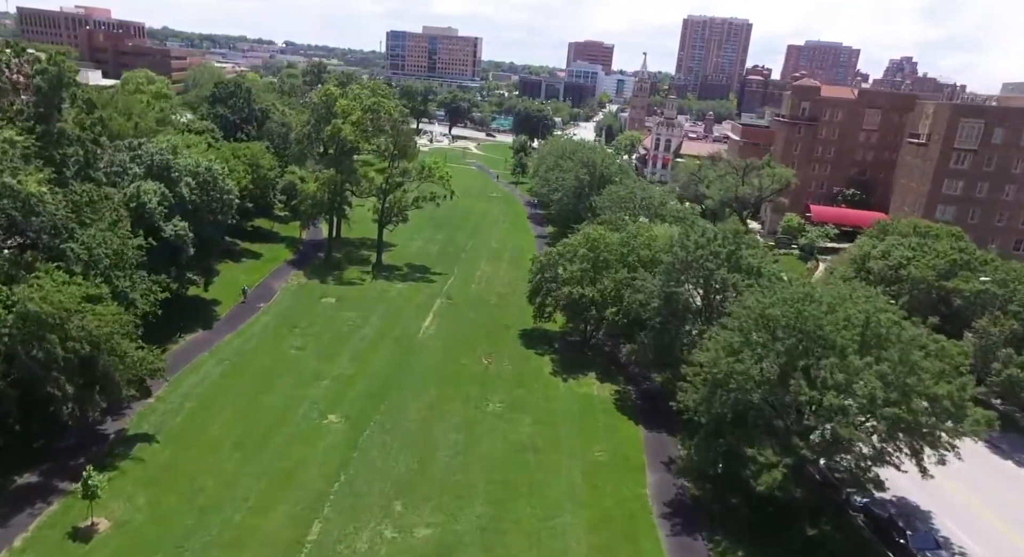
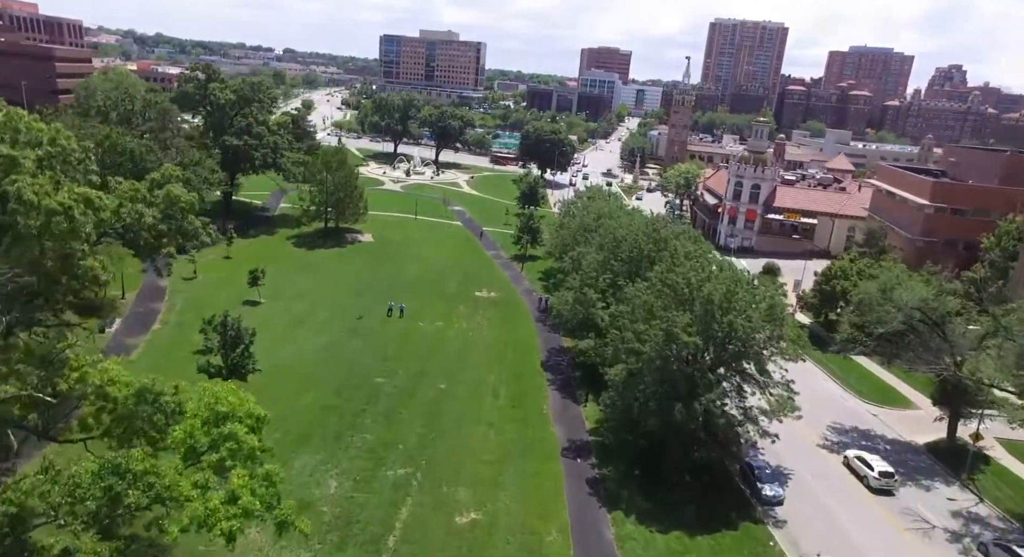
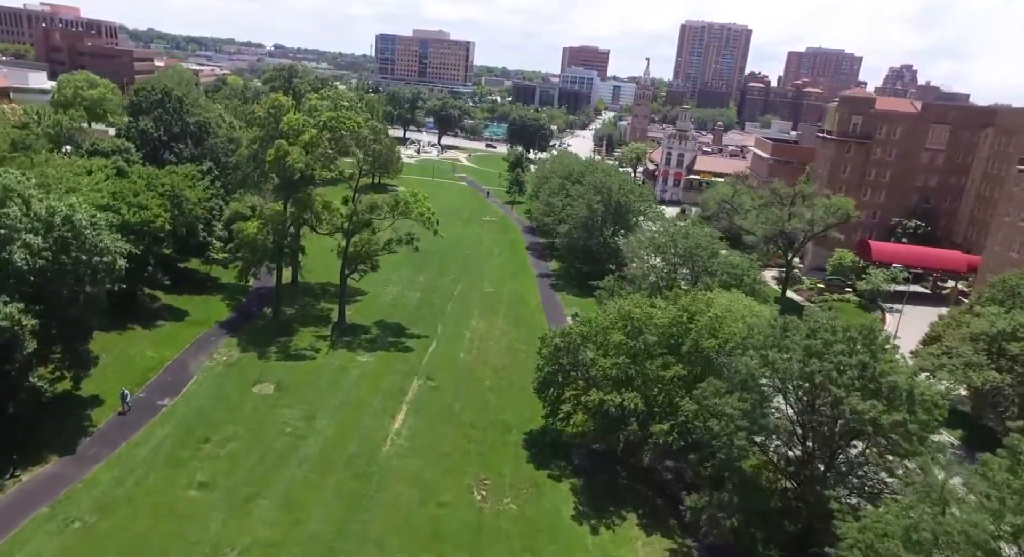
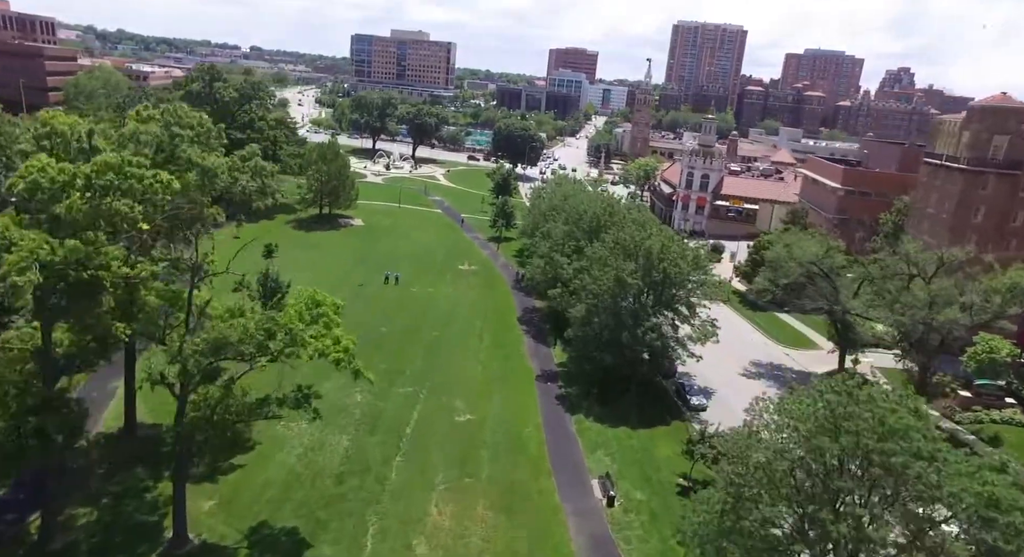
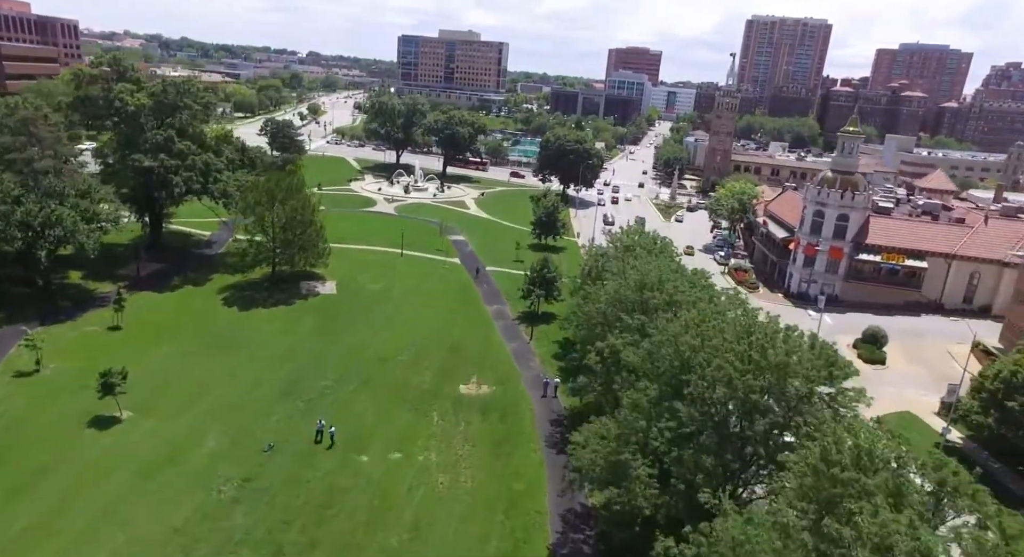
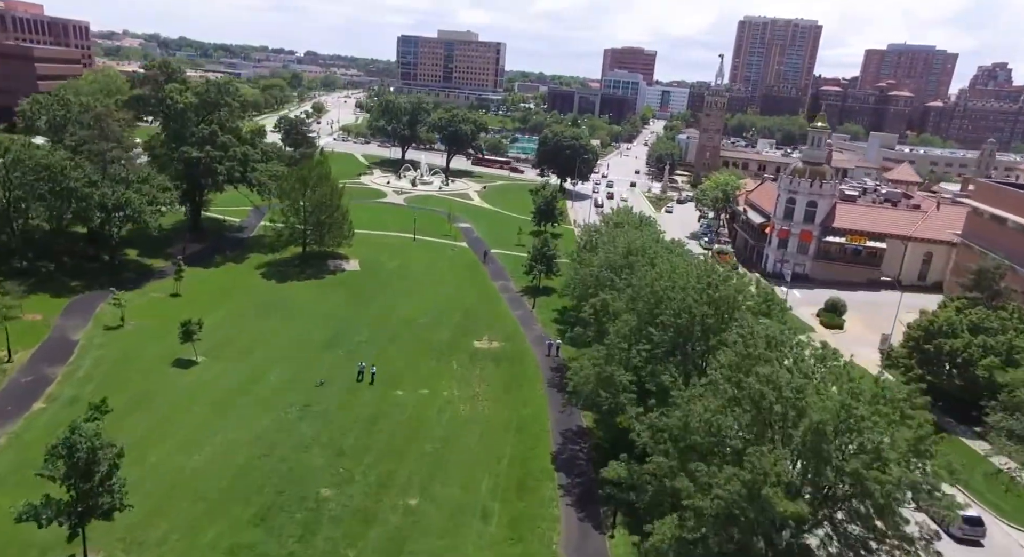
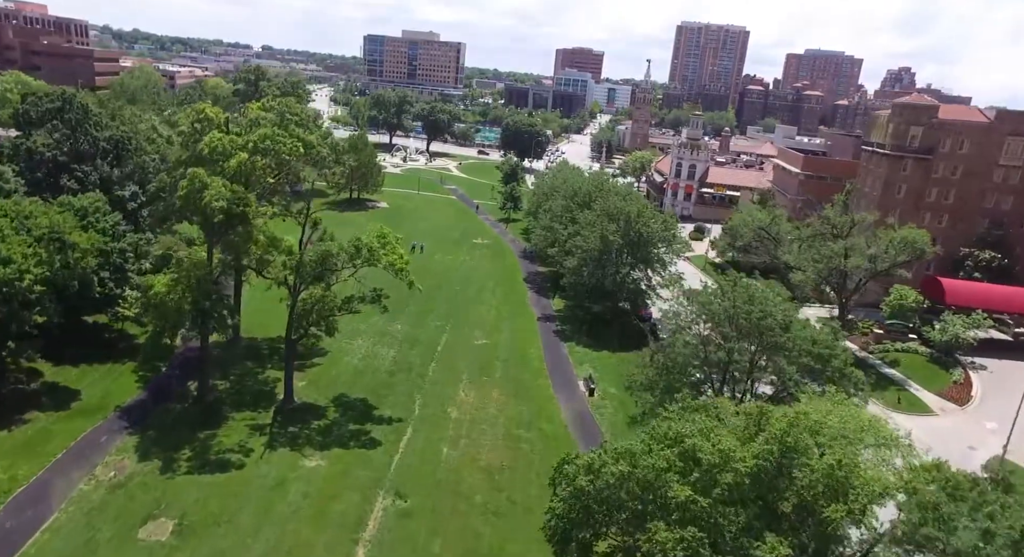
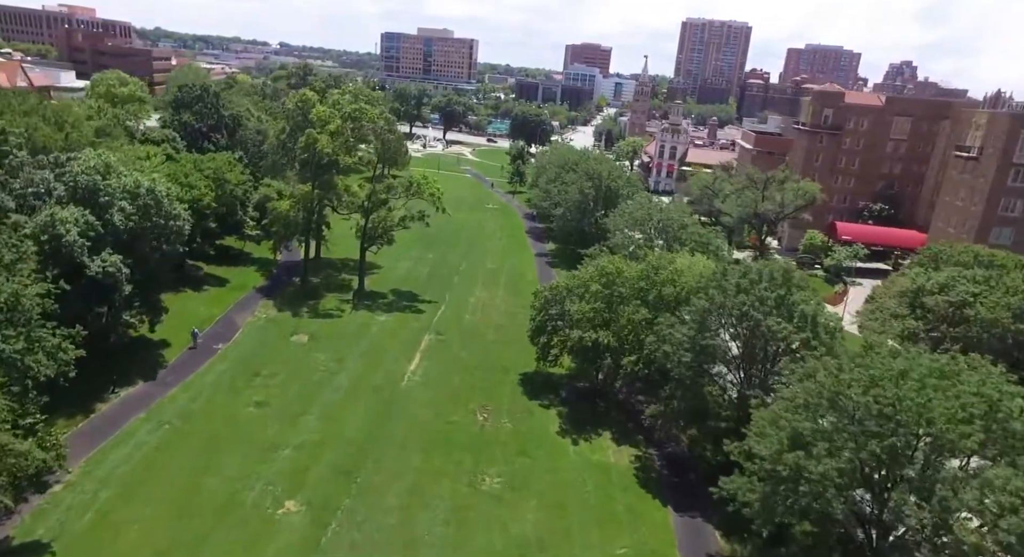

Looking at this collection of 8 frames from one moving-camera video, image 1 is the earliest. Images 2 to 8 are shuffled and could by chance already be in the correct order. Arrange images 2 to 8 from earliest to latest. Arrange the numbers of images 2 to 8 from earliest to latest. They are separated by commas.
8, 3, 7, 4, 2, 6, 5
